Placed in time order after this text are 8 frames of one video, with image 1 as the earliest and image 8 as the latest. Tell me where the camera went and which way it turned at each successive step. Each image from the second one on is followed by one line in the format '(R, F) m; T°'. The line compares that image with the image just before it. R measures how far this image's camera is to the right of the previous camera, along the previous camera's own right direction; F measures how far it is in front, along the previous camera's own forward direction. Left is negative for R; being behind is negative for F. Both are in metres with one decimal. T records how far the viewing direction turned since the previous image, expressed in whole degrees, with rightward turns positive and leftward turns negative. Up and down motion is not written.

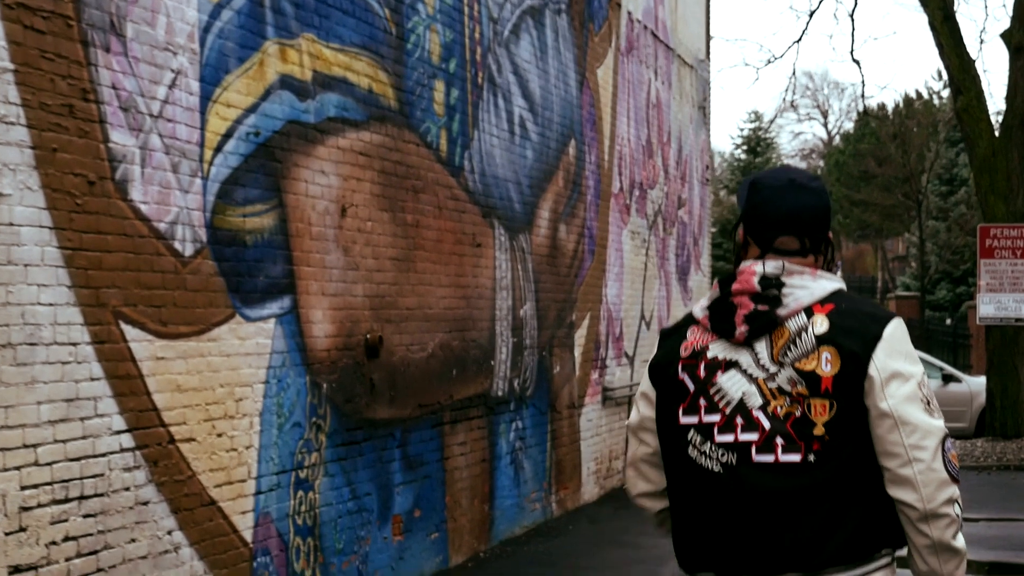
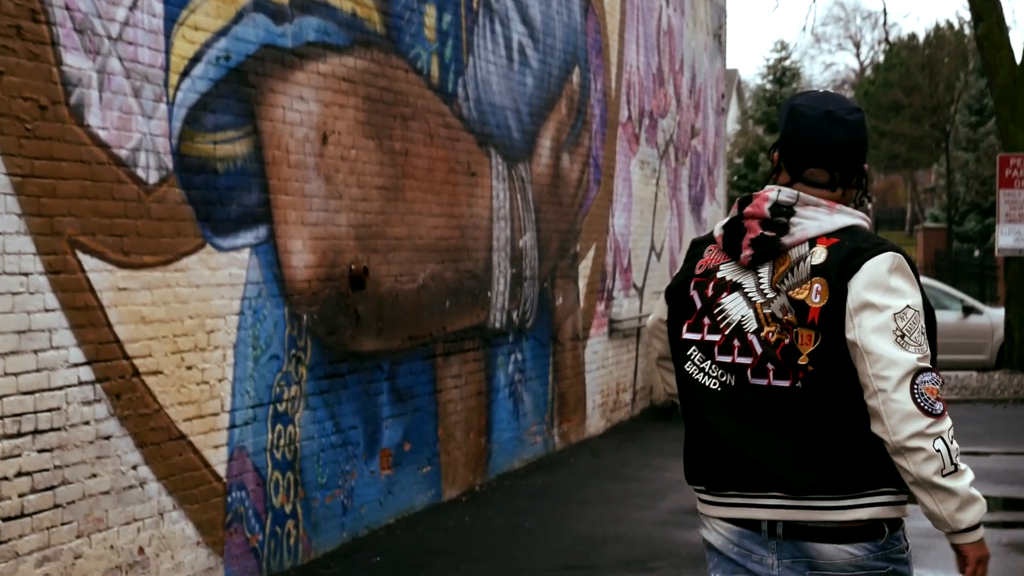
(+0.2, +0.2) m; -1°
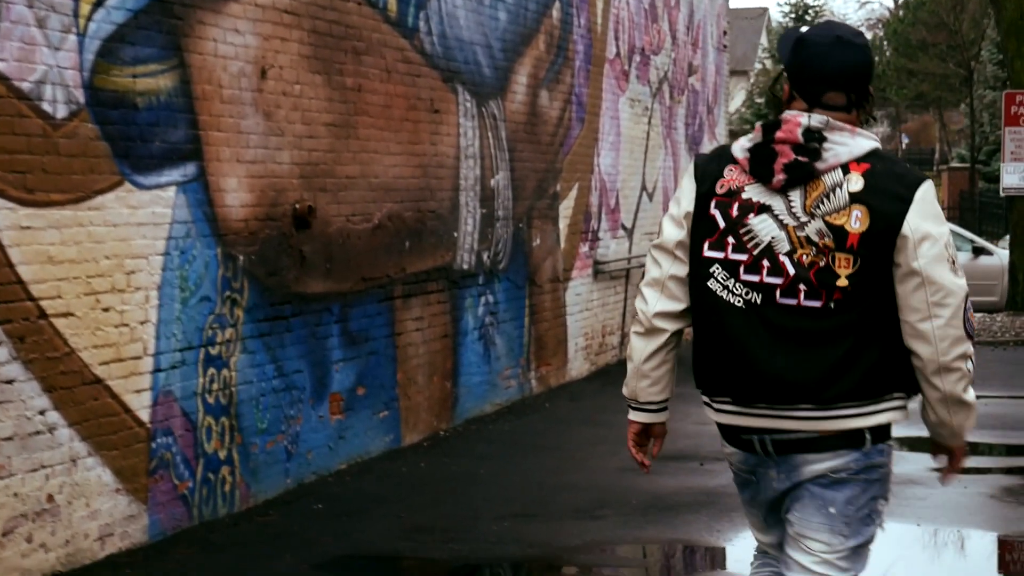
(+0.4, +0.3) m; -1°
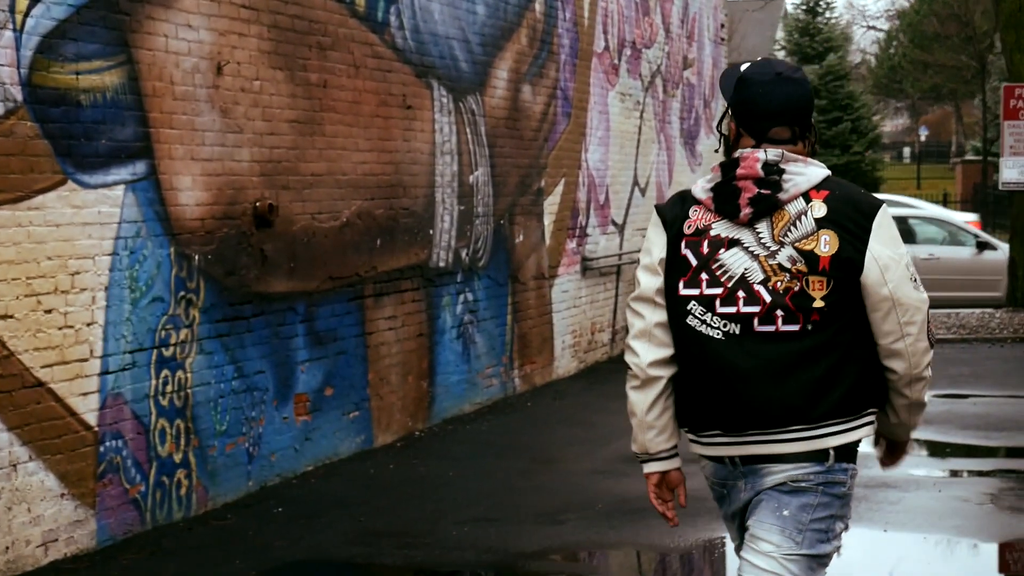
(+0.2, +0.1) m; -1°
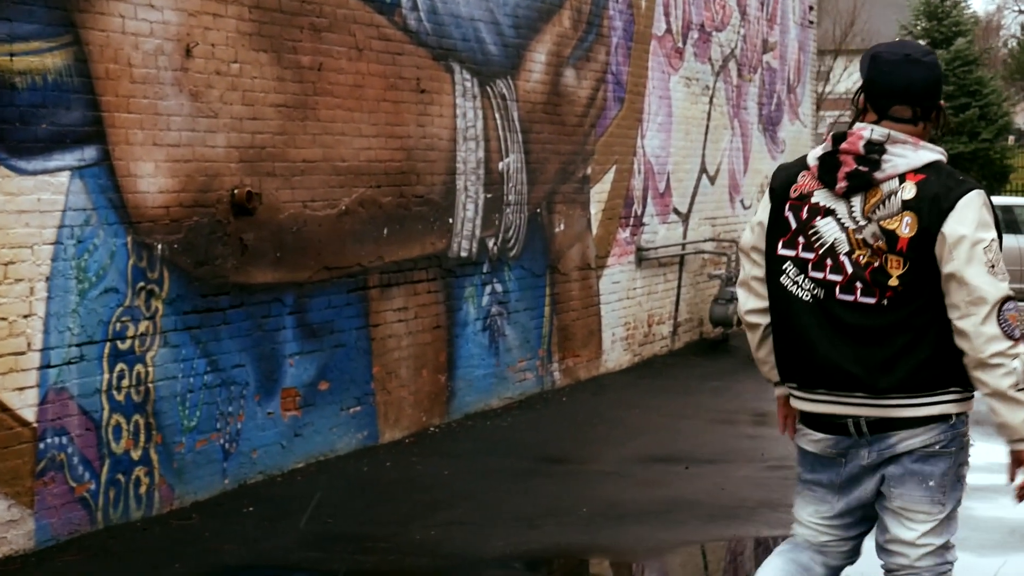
(+0.7, +0.4) m; -5°
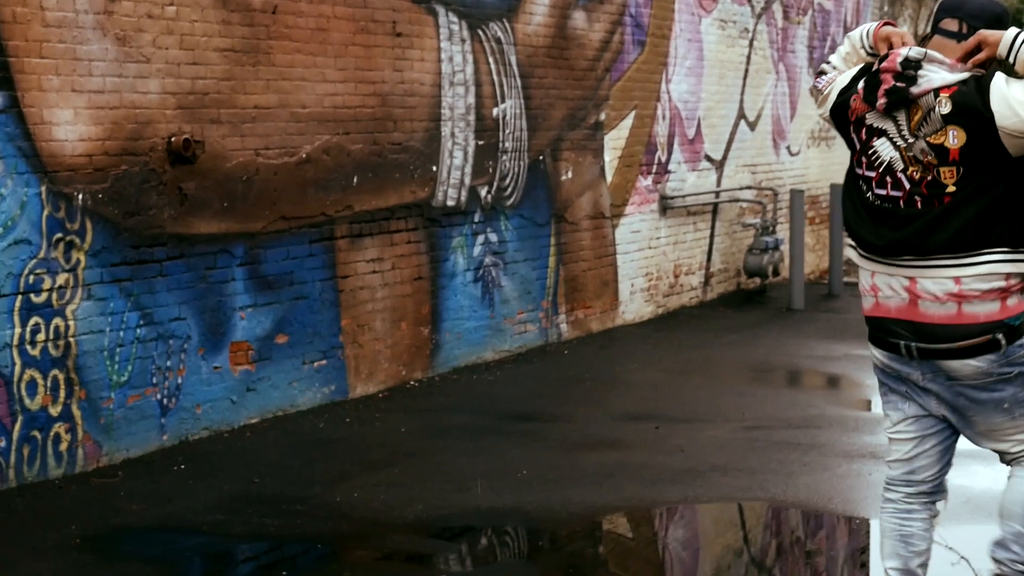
(+0.7, +0.3) m; -4°
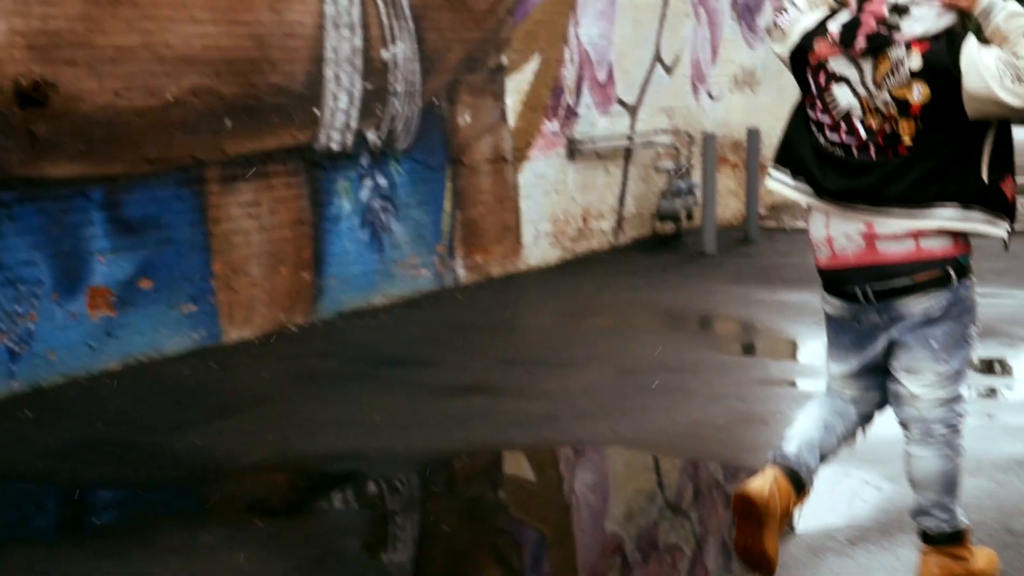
(+0.5, +0.1) m; +1°
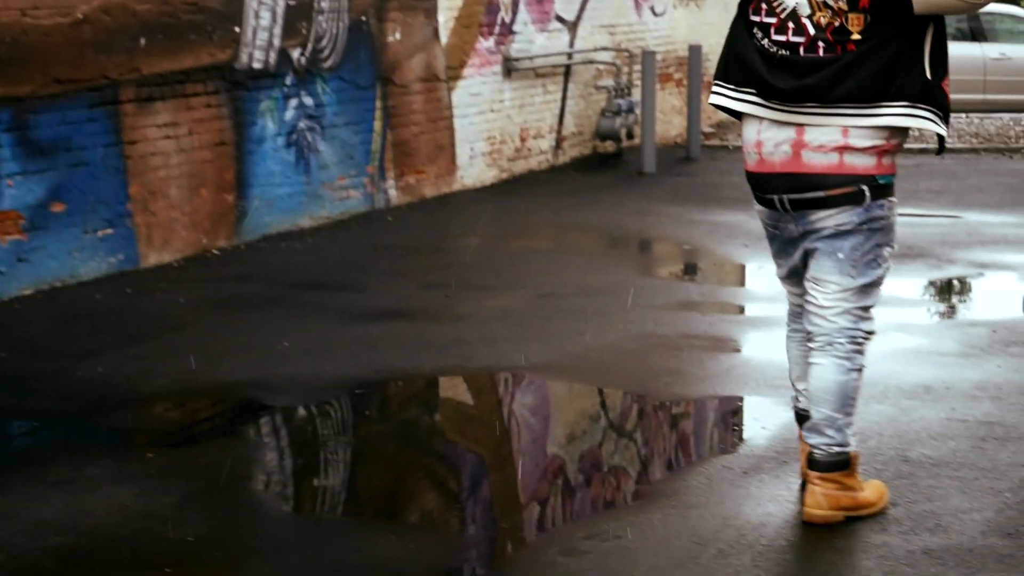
(+0.2, +0.1) m; +1°
